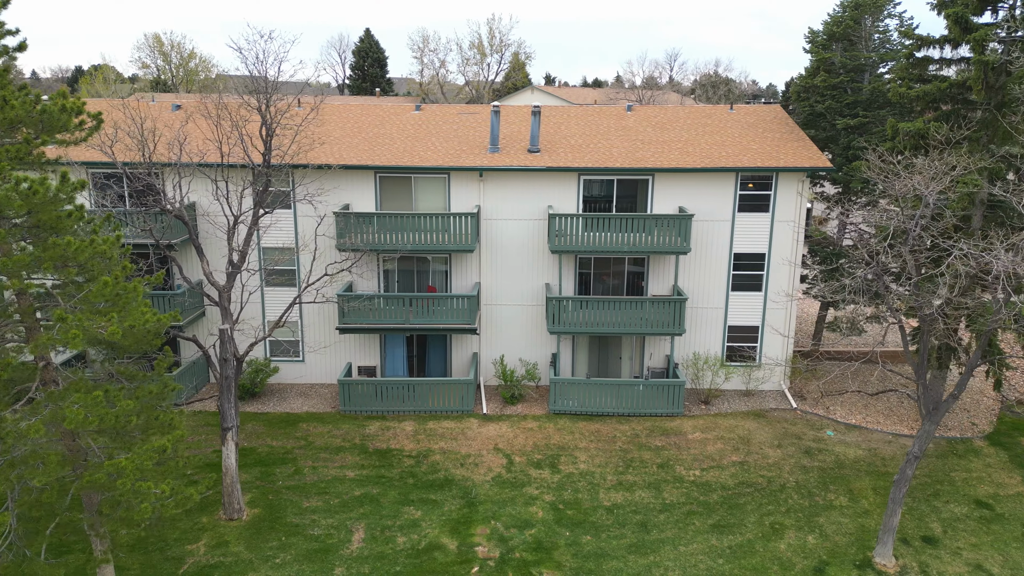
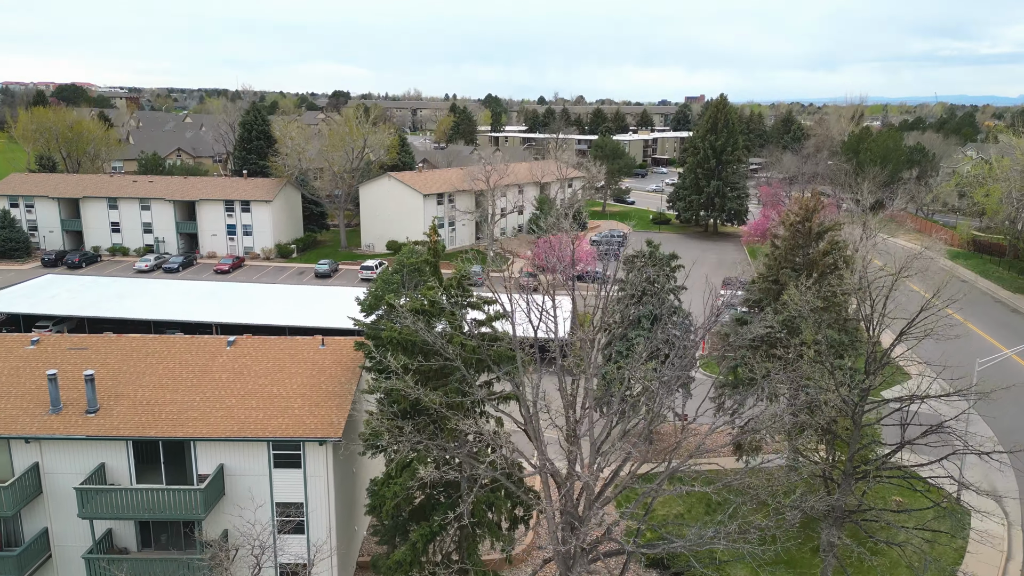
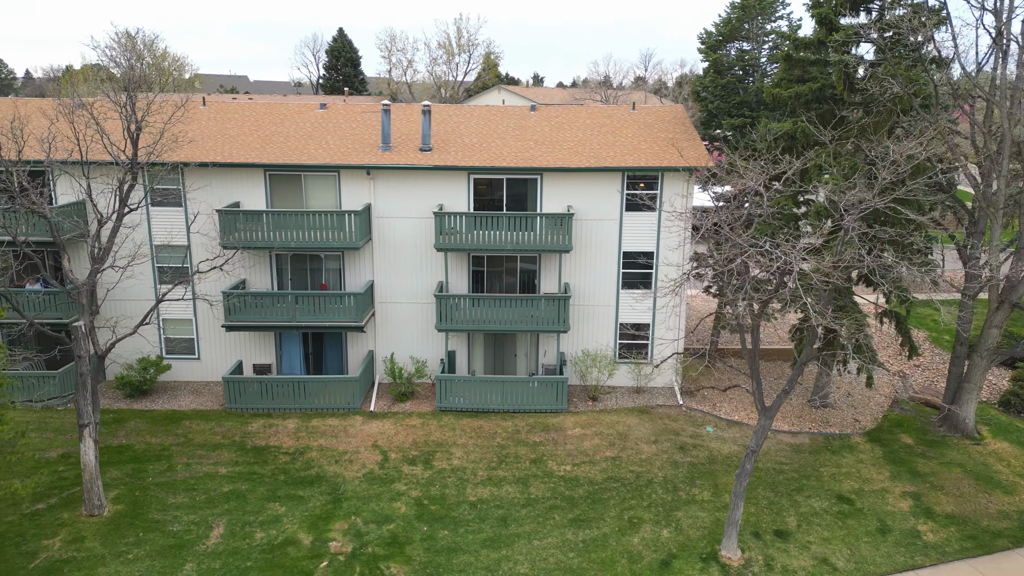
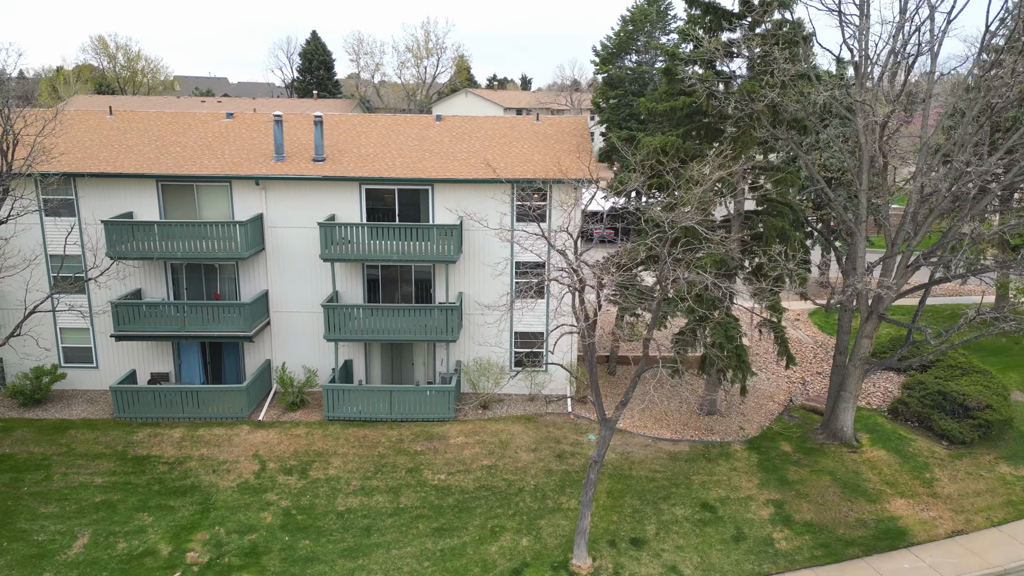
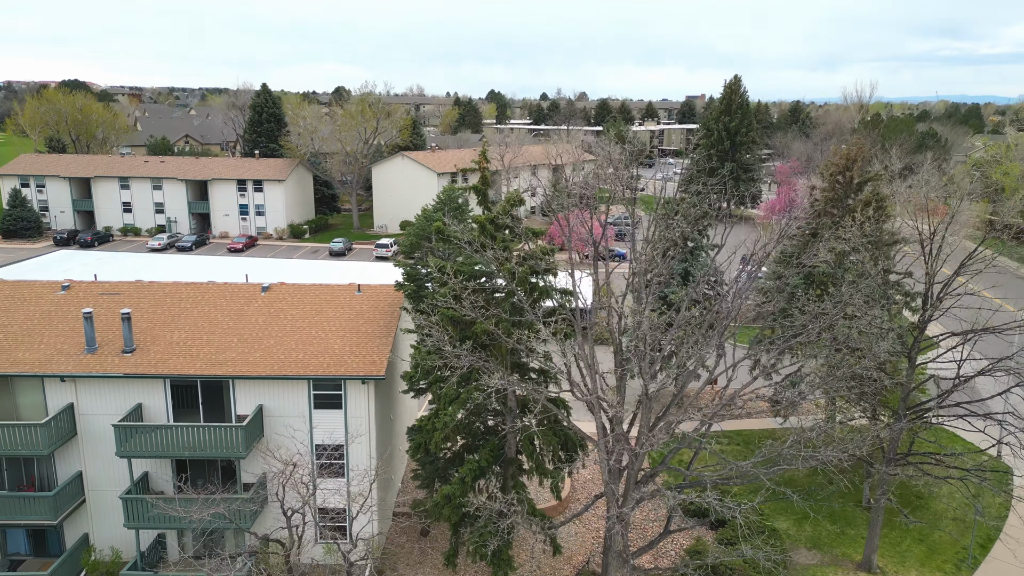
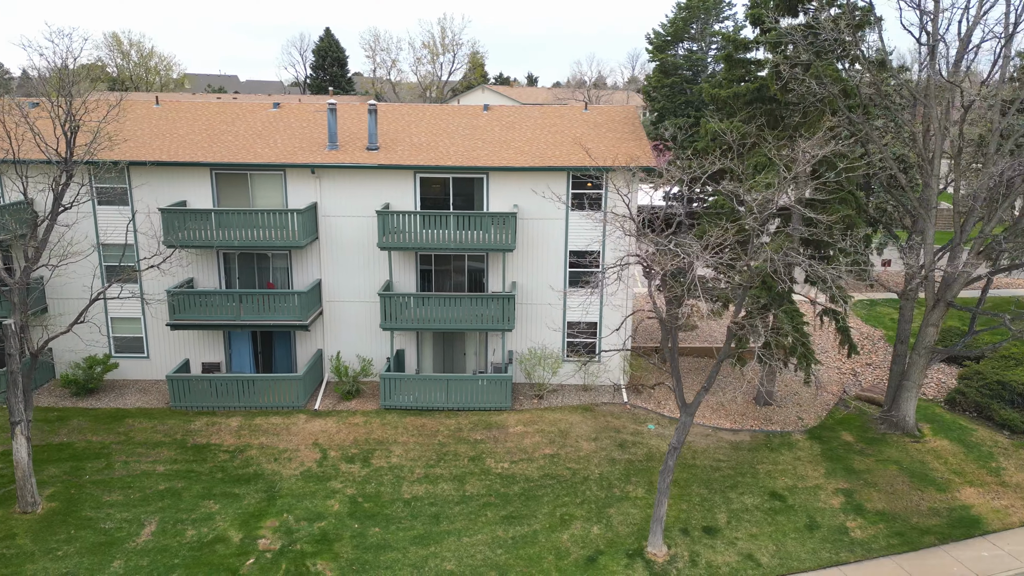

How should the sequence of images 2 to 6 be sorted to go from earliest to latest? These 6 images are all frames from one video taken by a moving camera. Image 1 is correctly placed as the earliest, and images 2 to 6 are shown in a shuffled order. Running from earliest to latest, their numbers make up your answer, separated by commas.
3, 6, 4, 5, 2
